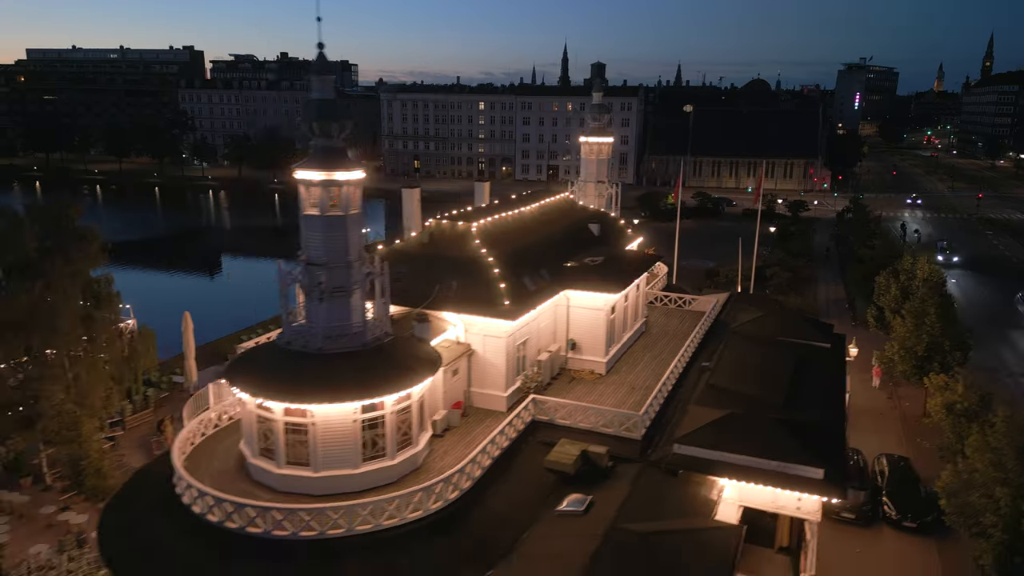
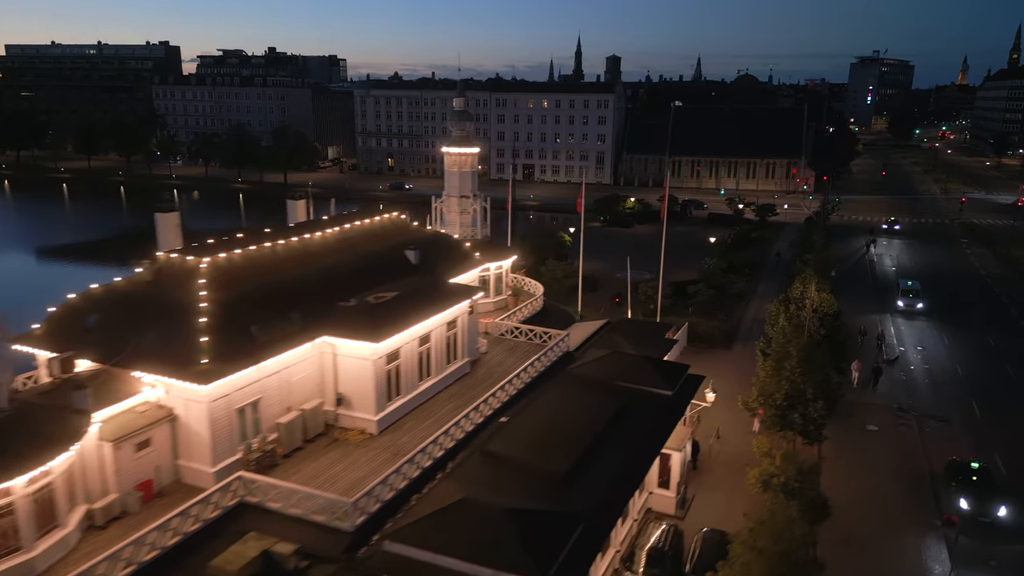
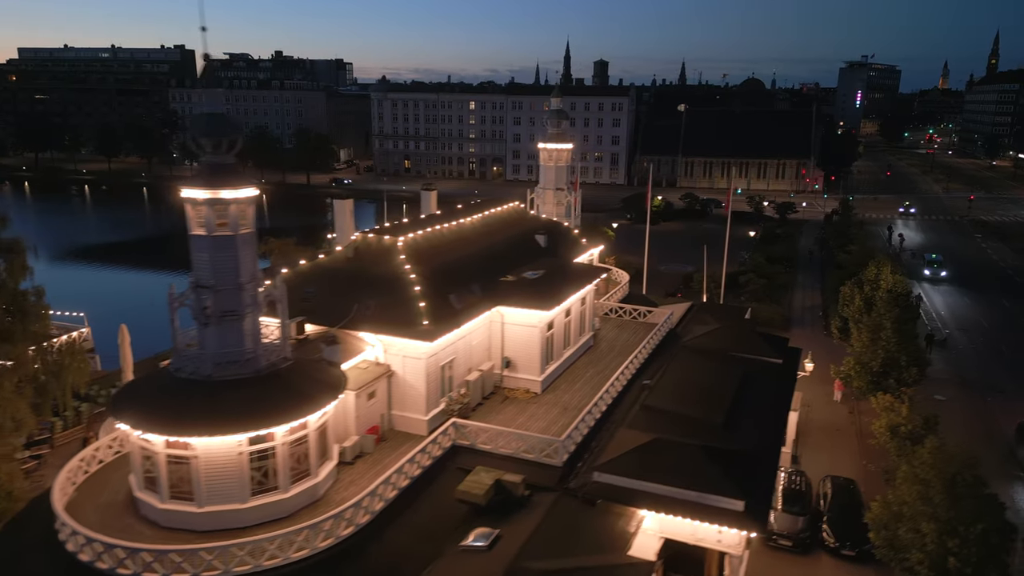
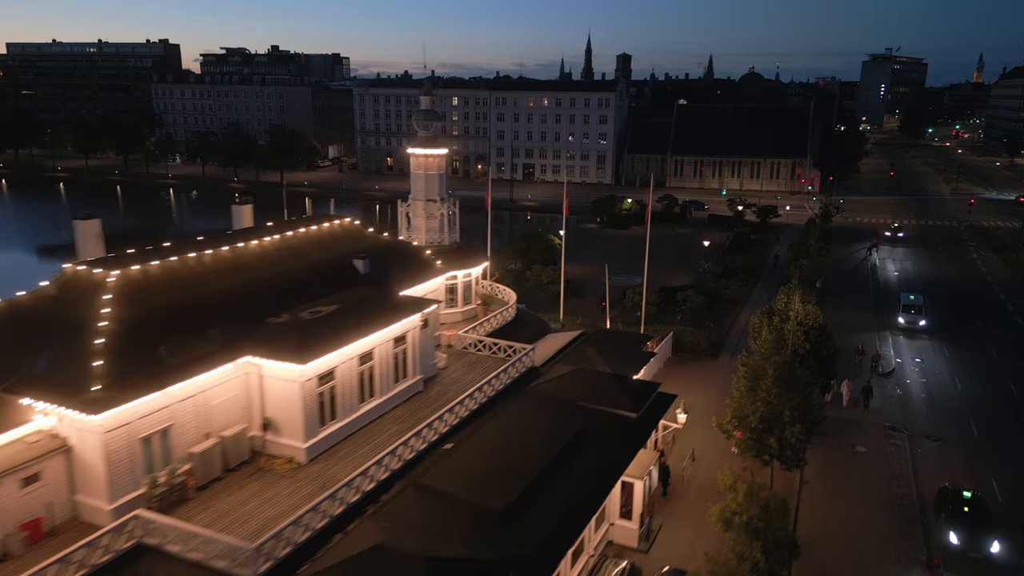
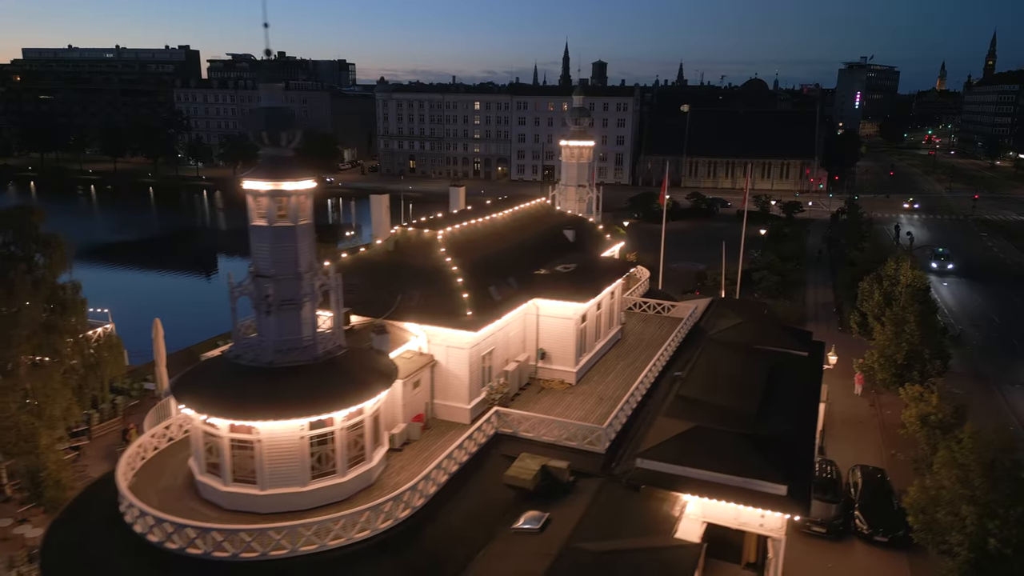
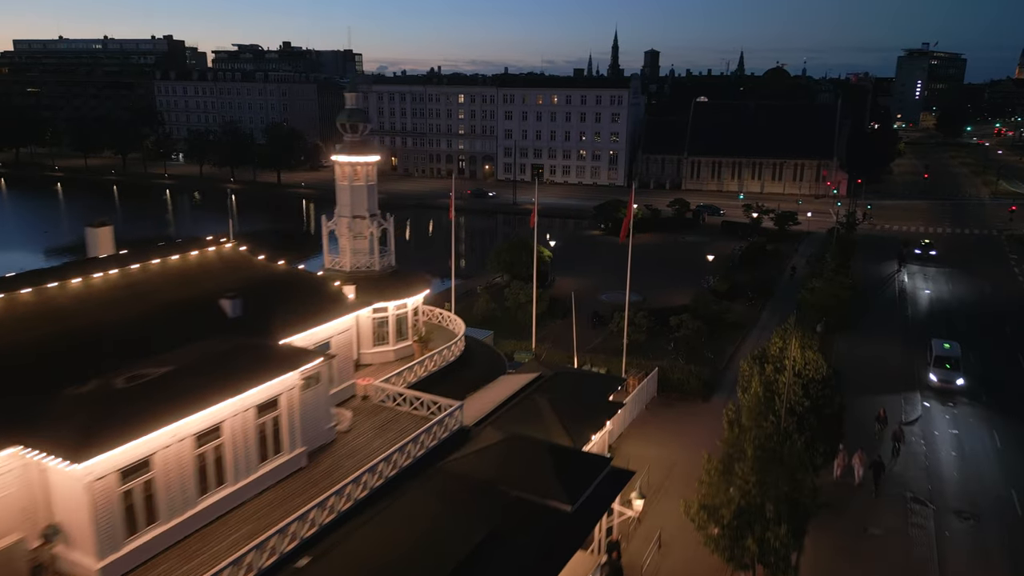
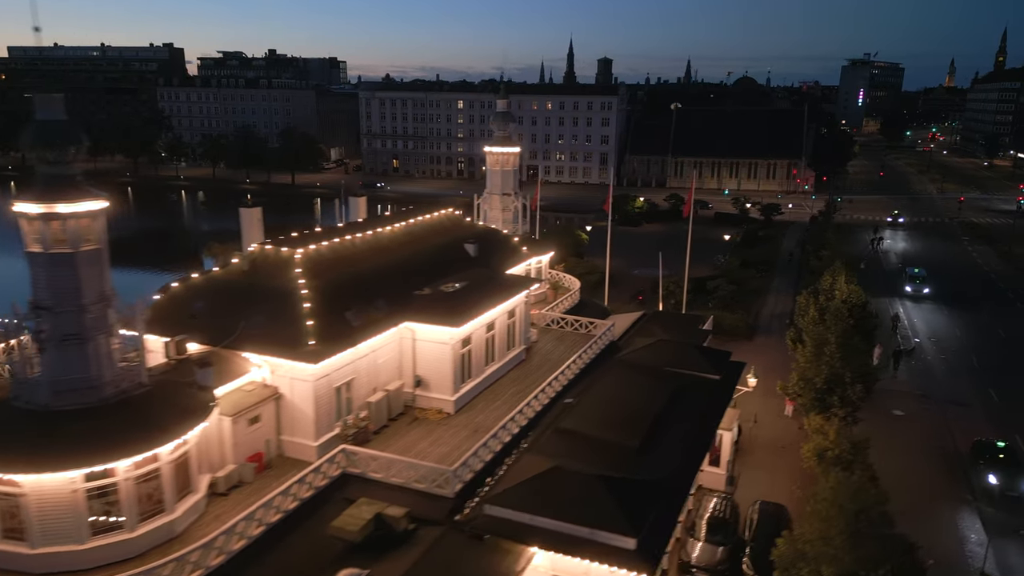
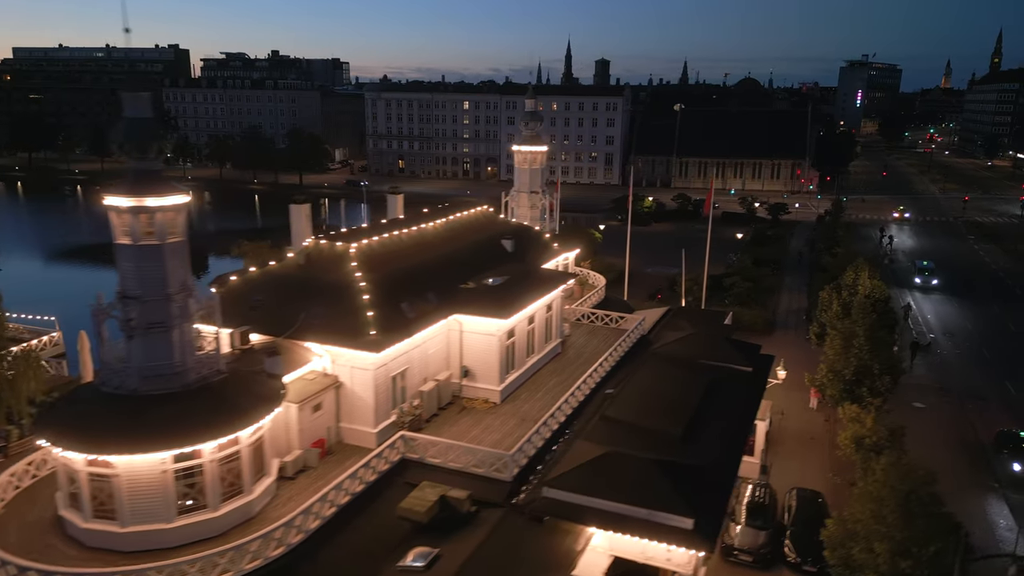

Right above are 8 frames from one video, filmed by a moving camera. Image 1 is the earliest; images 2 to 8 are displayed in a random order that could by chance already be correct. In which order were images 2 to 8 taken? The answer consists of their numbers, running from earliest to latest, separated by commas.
5, 3, 8, 7, 2, 4, 6
